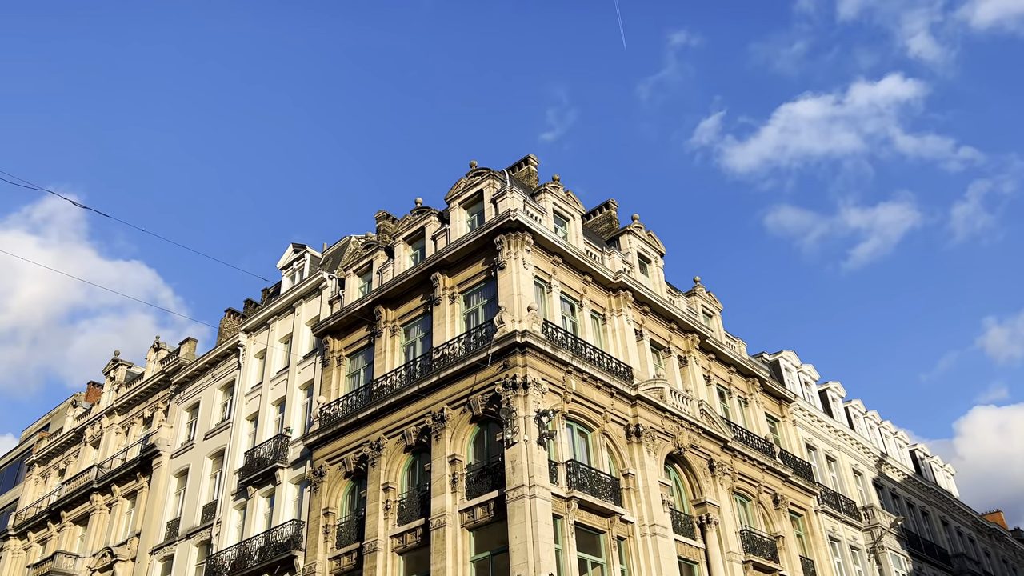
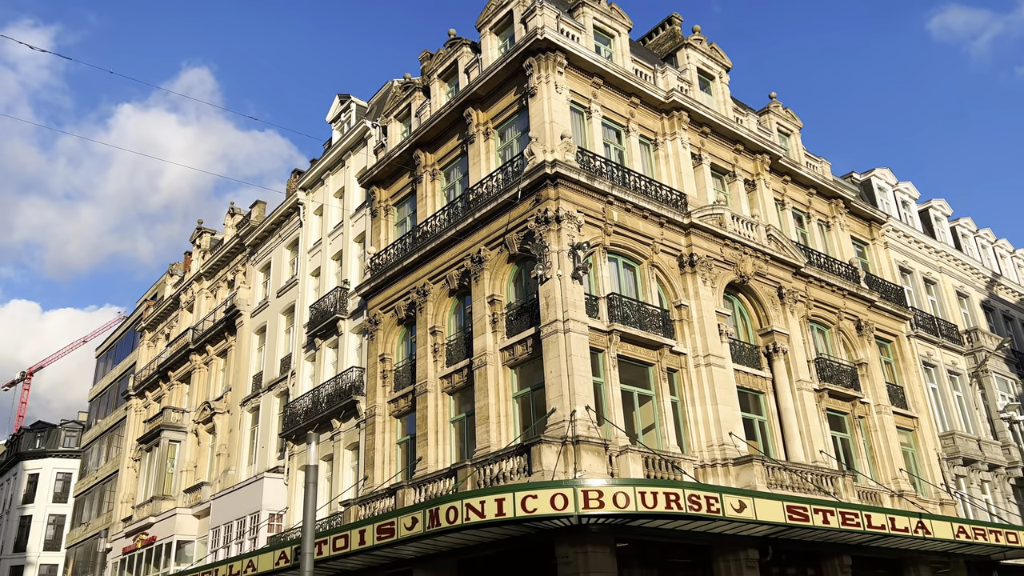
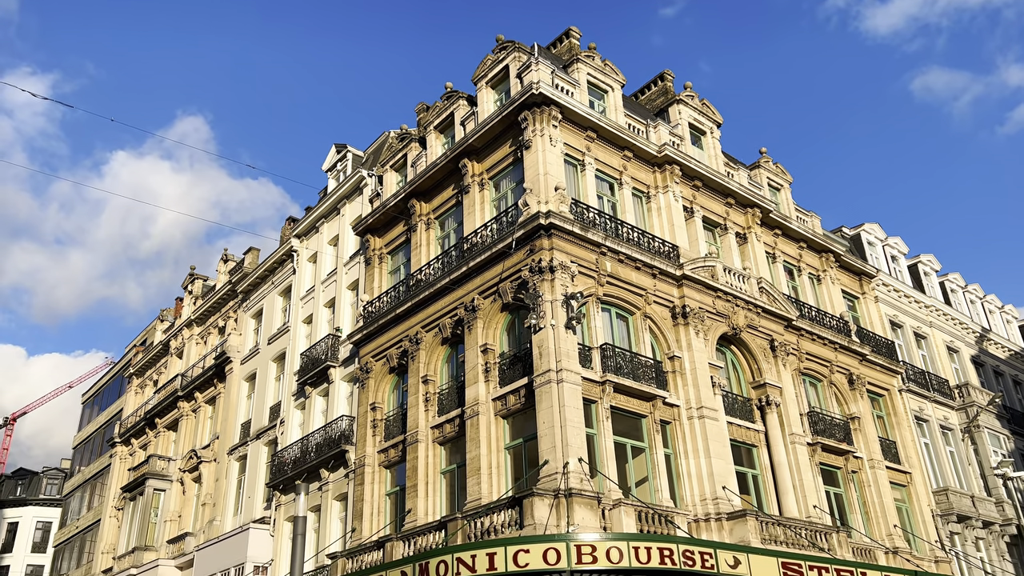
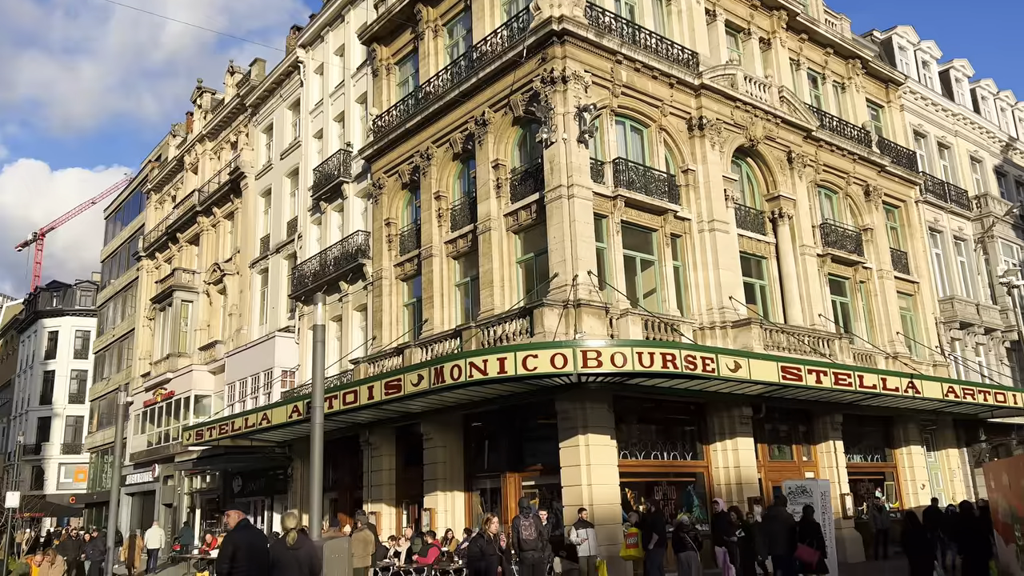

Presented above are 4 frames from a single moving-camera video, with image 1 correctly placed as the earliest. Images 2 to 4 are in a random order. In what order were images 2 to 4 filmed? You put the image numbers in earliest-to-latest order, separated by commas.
3, 2, 4
